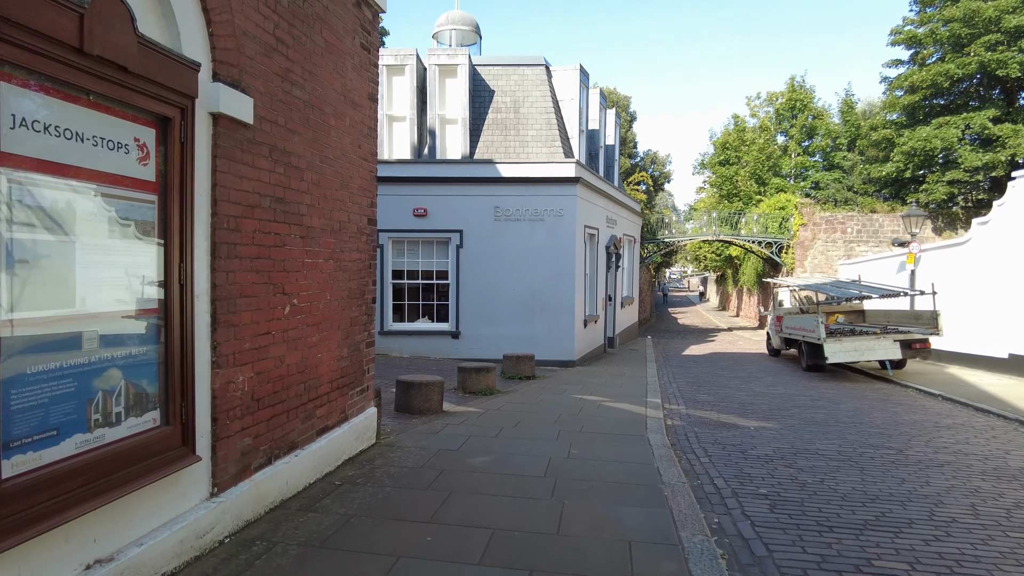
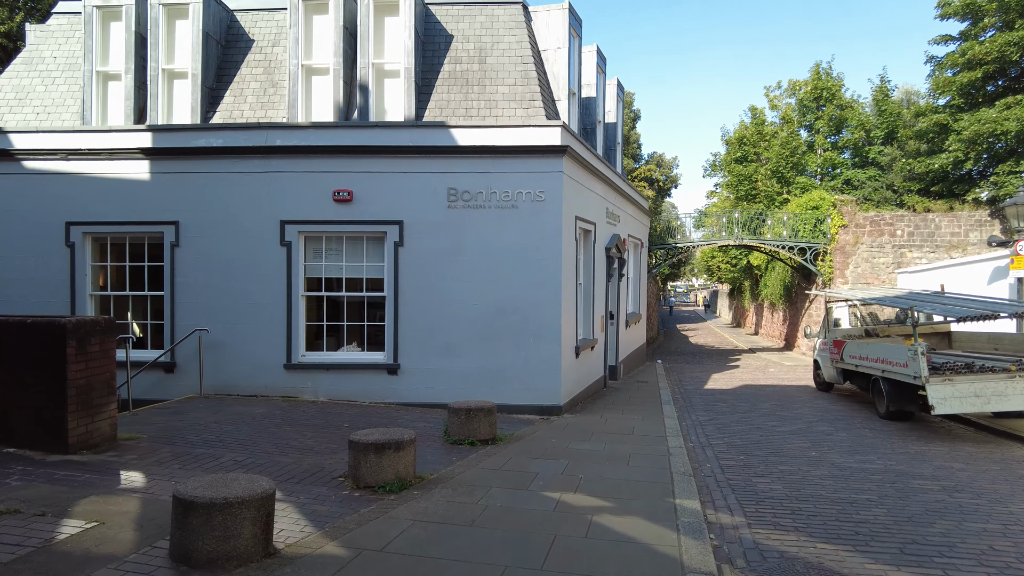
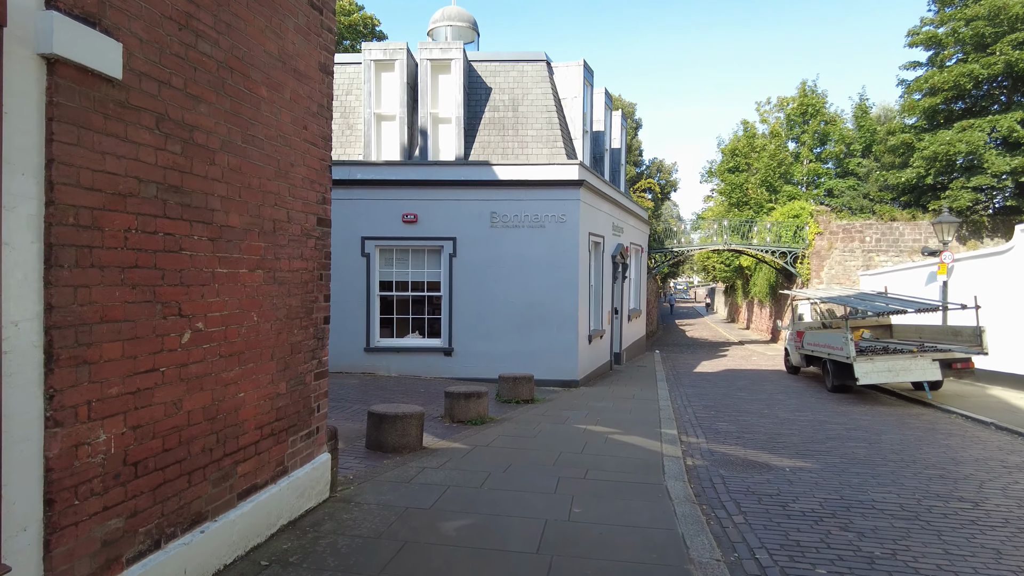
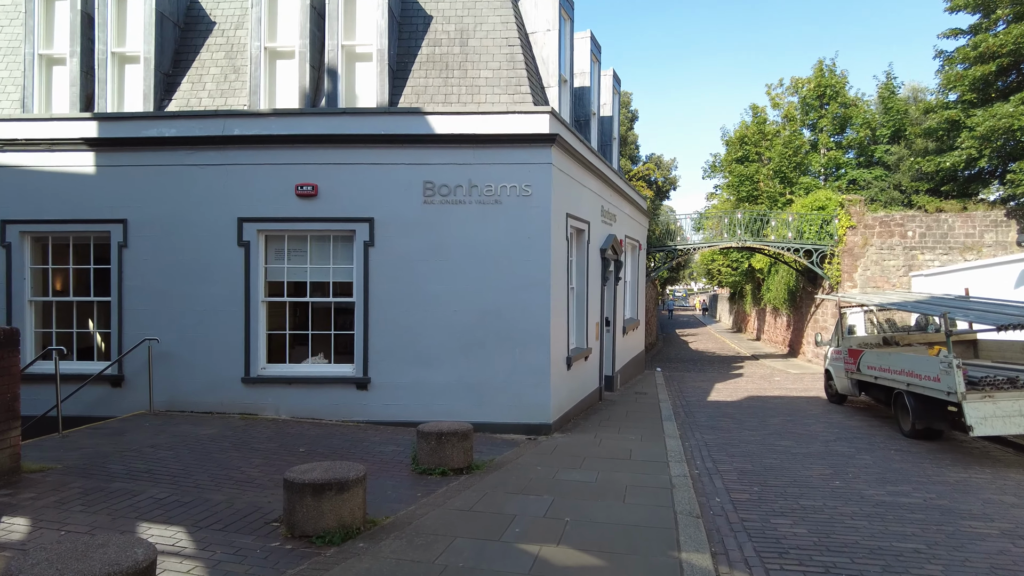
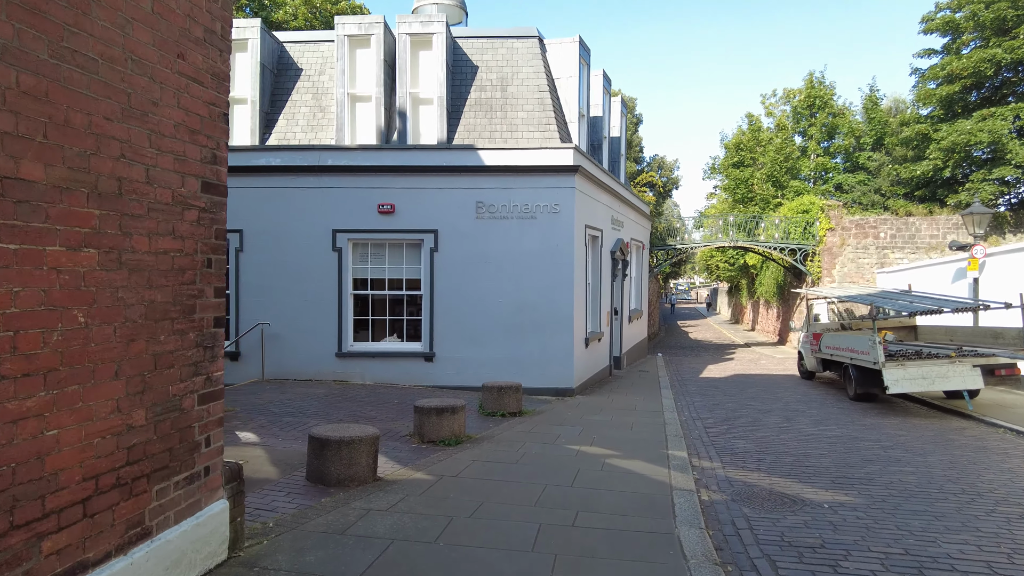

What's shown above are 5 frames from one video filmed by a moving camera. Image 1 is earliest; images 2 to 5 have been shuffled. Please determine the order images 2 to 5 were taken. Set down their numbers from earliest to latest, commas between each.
3, 5, 2, 4
